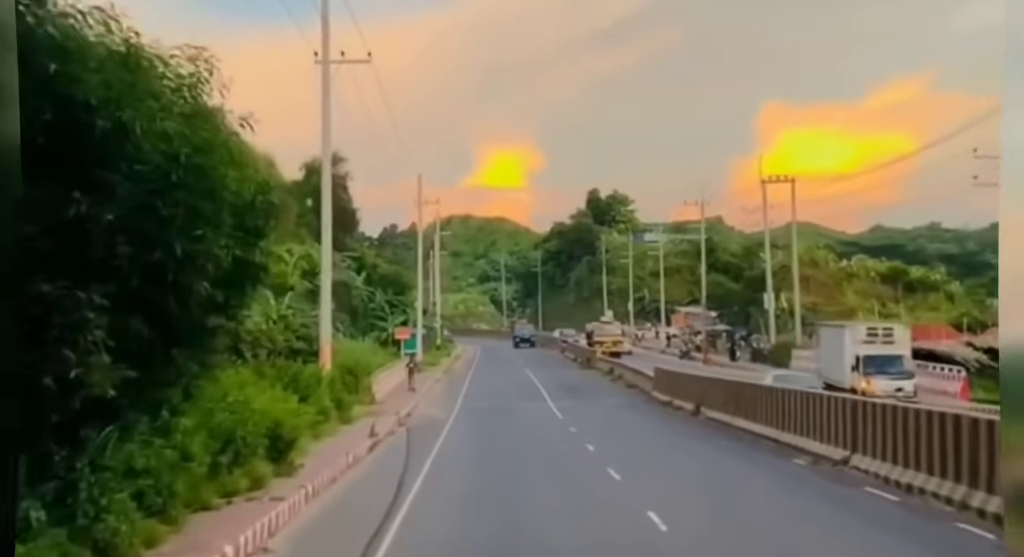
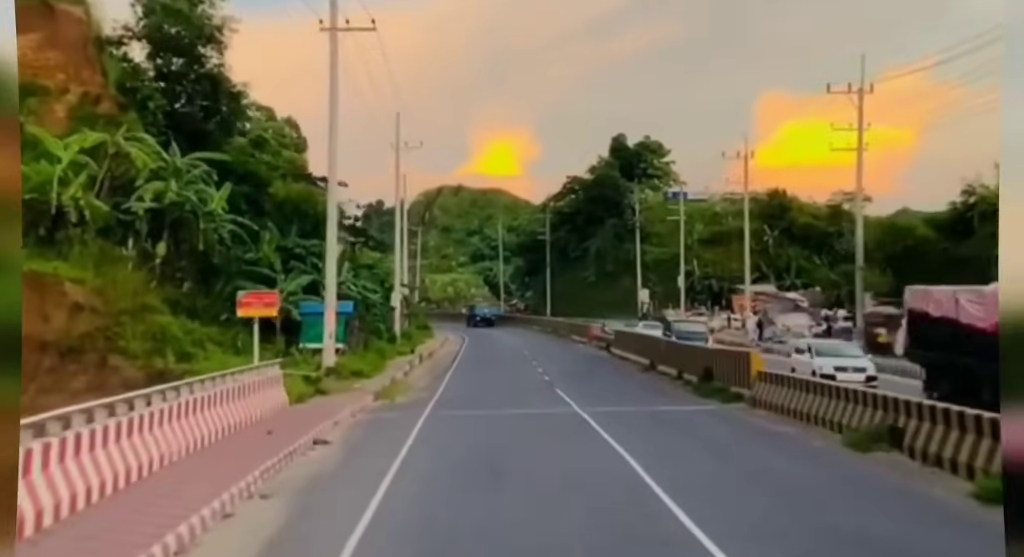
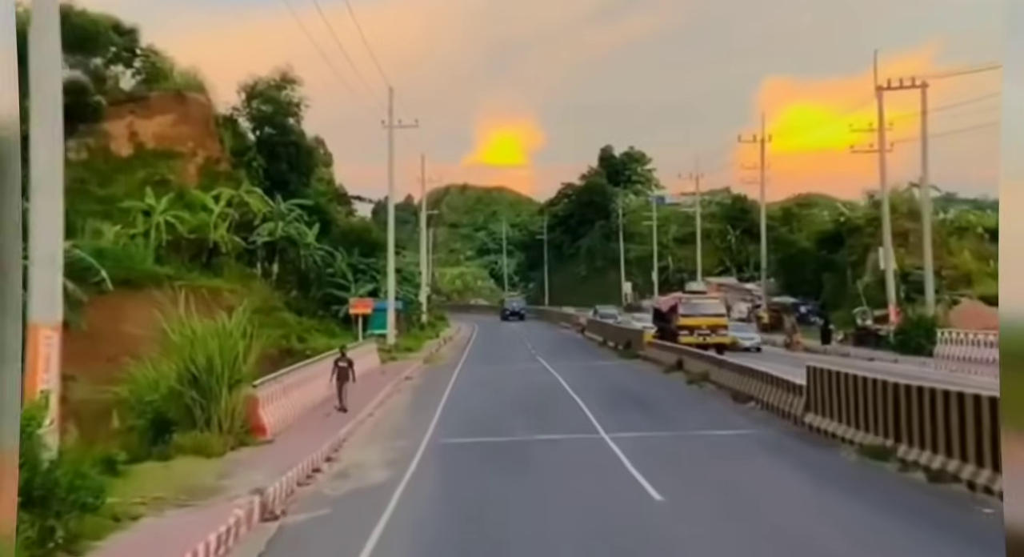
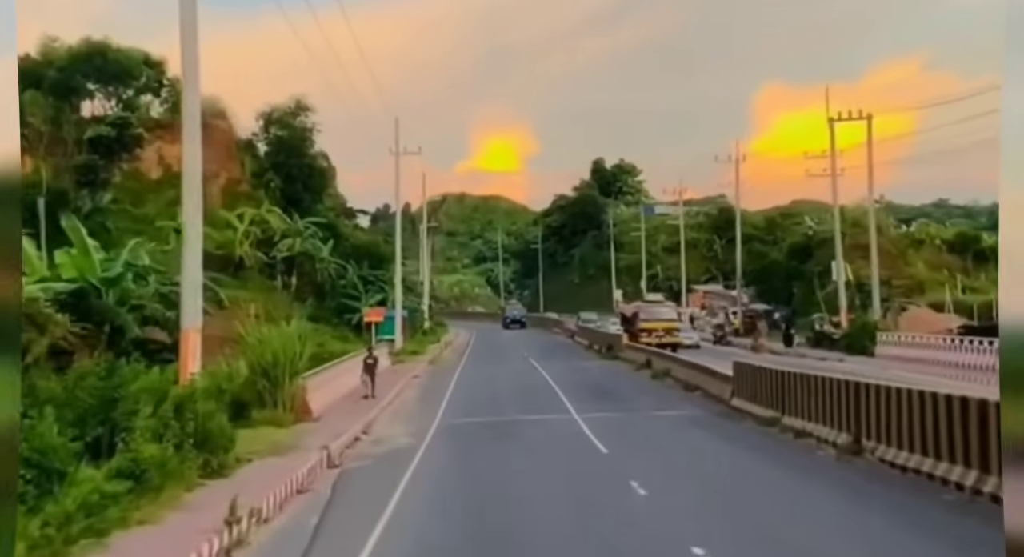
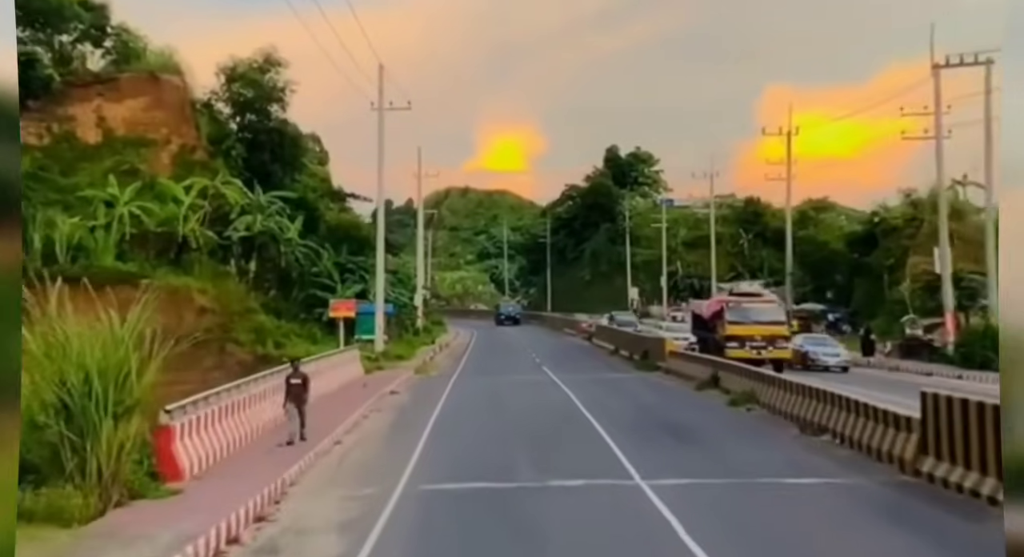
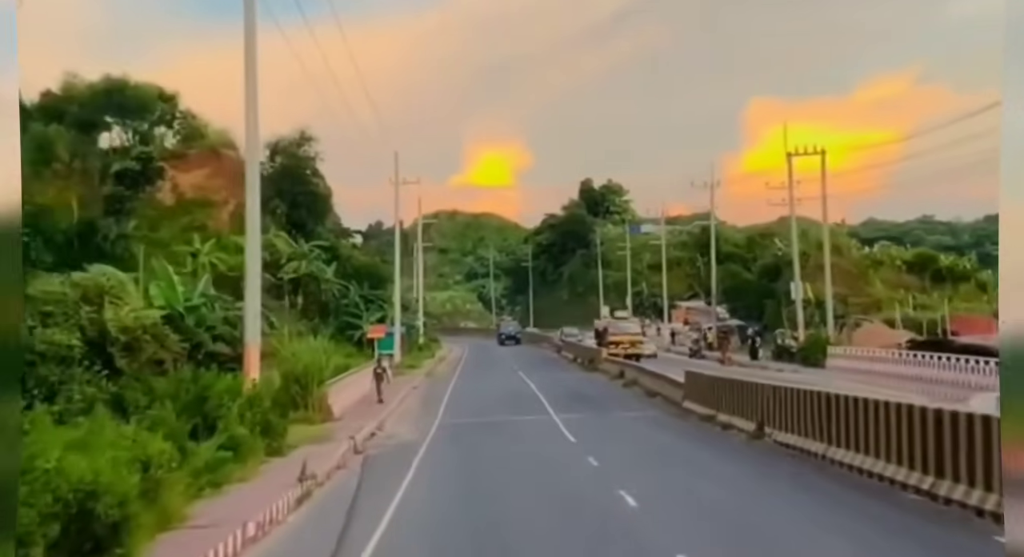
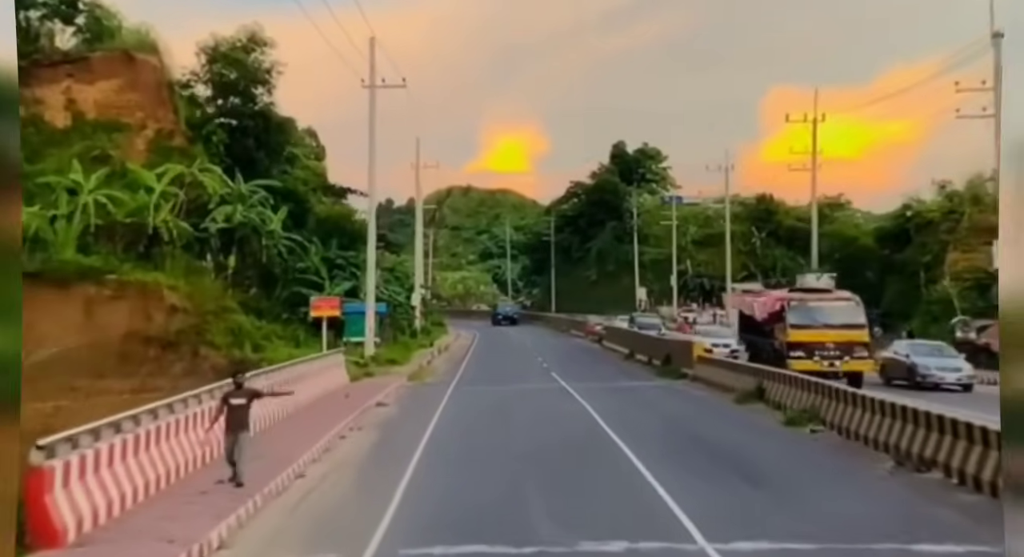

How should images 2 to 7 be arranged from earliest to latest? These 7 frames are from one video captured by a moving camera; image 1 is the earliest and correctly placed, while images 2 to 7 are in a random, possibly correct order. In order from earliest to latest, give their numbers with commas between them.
6, 4, 3, 5, 7, 2
